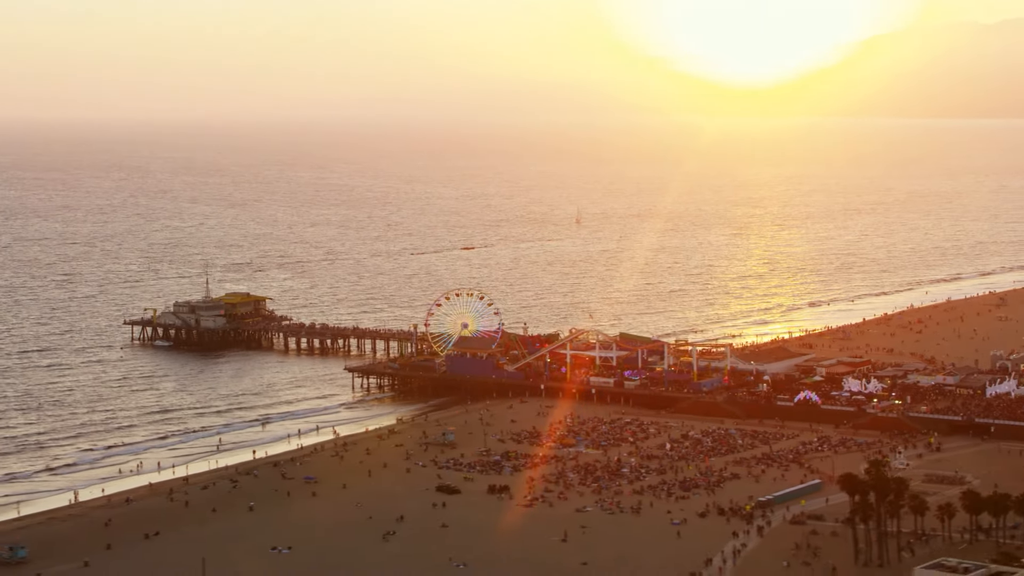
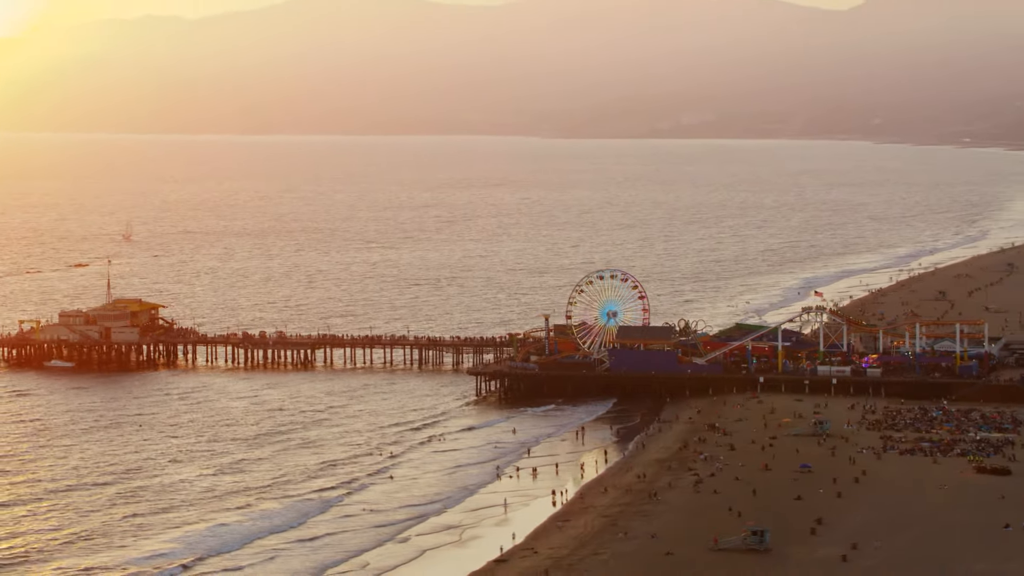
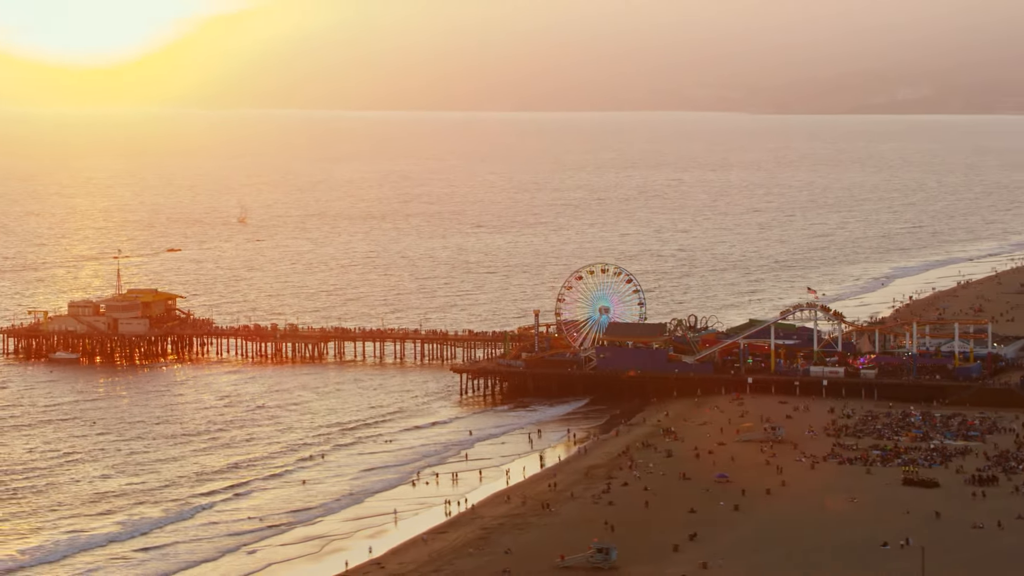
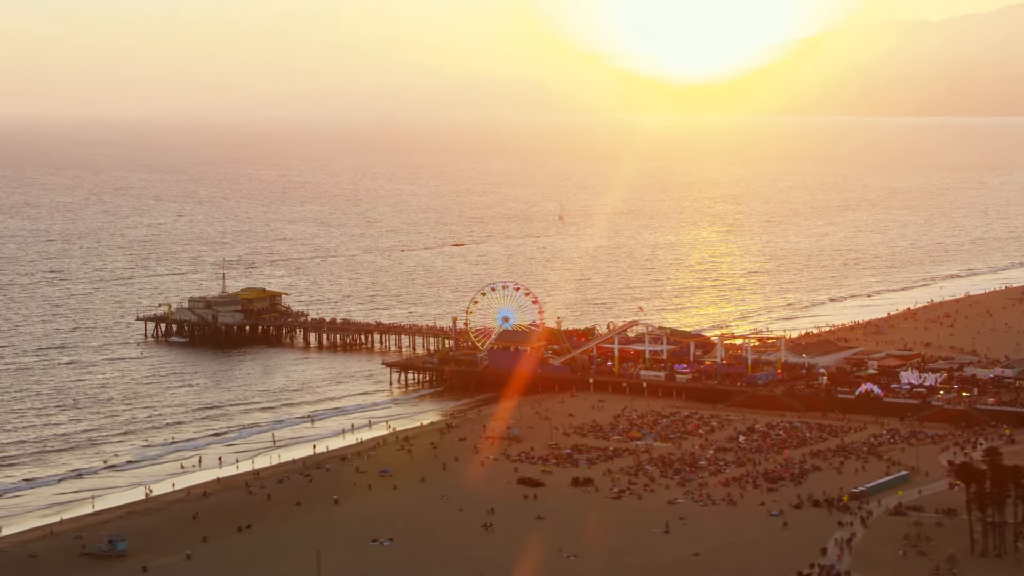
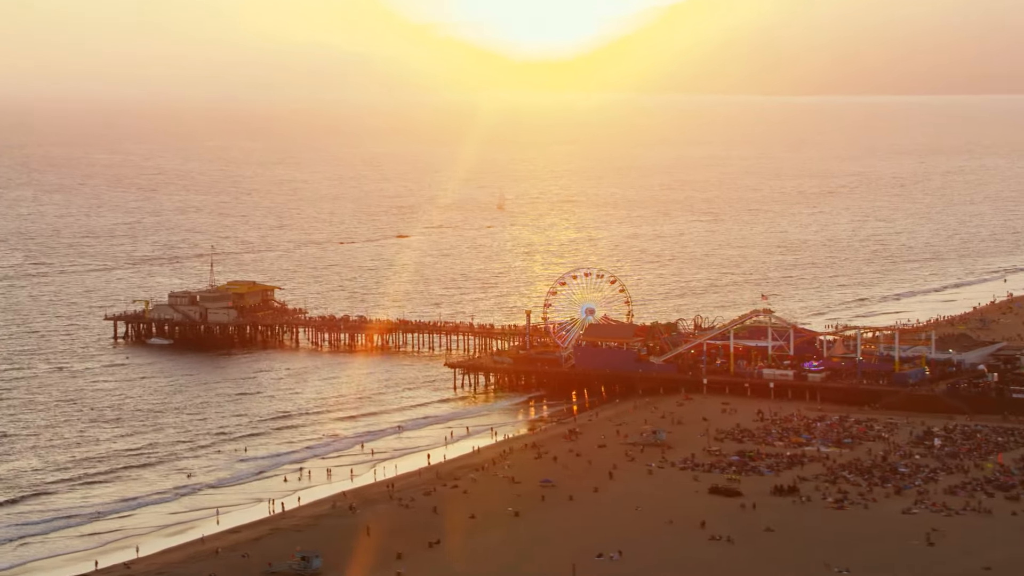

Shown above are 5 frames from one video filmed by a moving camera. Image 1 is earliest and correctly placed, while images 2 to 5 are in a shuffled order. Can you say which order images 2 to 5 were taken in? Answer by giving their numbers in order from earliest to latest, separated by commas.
4, 5, 3, 2
